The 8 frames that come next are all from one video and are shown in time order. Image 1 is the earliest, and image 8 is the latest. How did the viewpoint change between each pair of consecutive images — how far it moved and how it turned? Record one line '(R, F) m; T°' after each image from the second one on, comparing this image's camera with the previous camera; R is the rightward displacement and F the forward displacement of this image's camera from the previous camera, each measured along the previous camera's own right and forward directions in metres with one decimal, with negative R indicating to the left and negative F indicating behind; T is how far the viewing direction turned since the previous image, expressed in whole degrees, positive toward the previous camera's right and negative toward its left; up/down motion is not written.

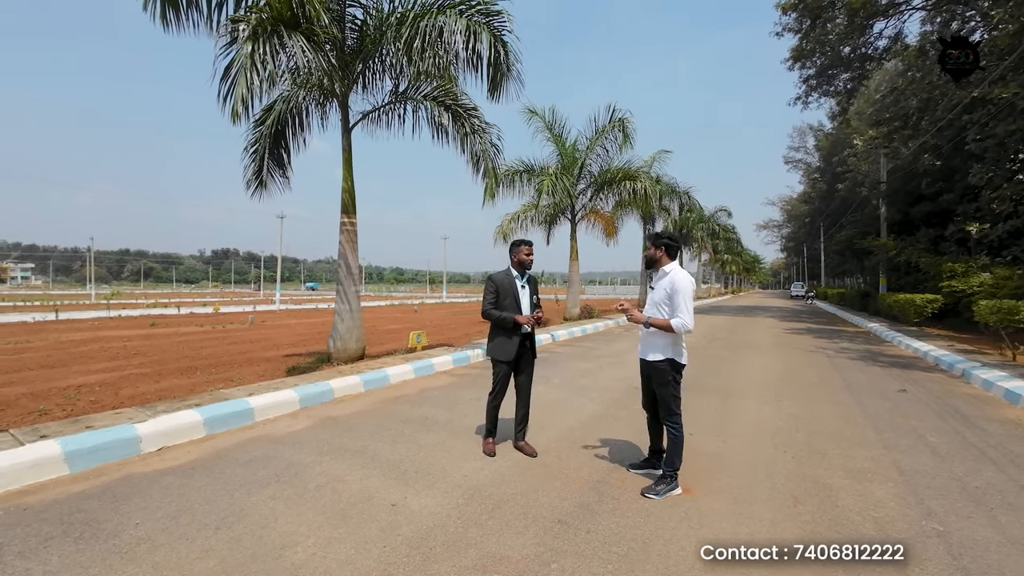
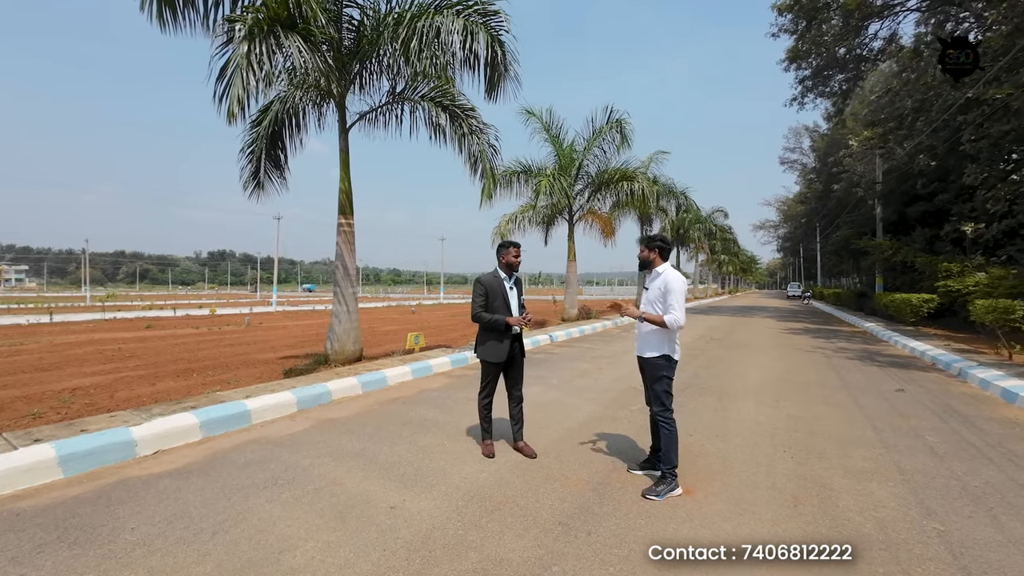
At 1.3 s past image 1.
(0.0, 0.0) m; 0°
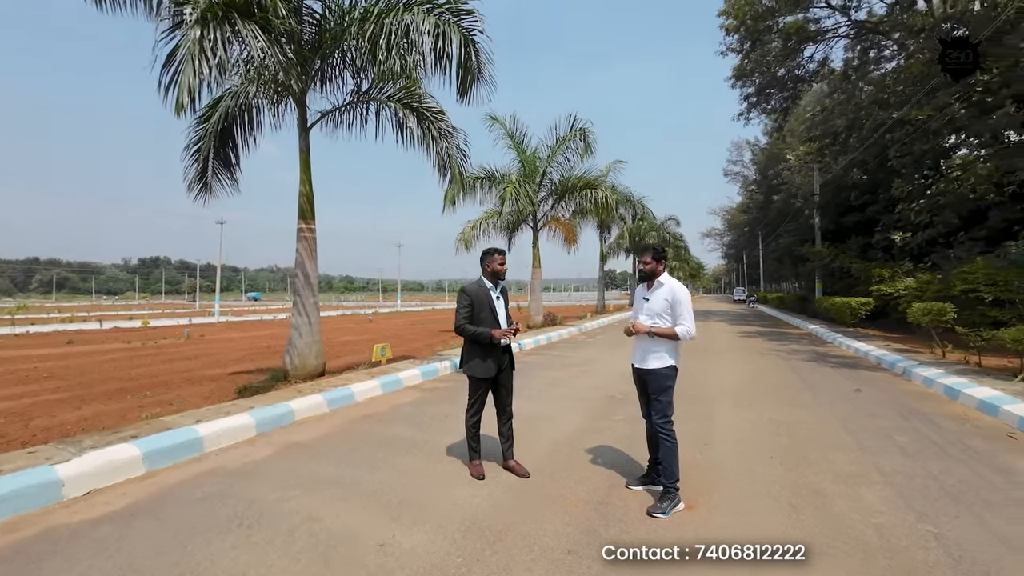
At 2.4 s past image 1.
(-0.3, +0.3) m; +6°
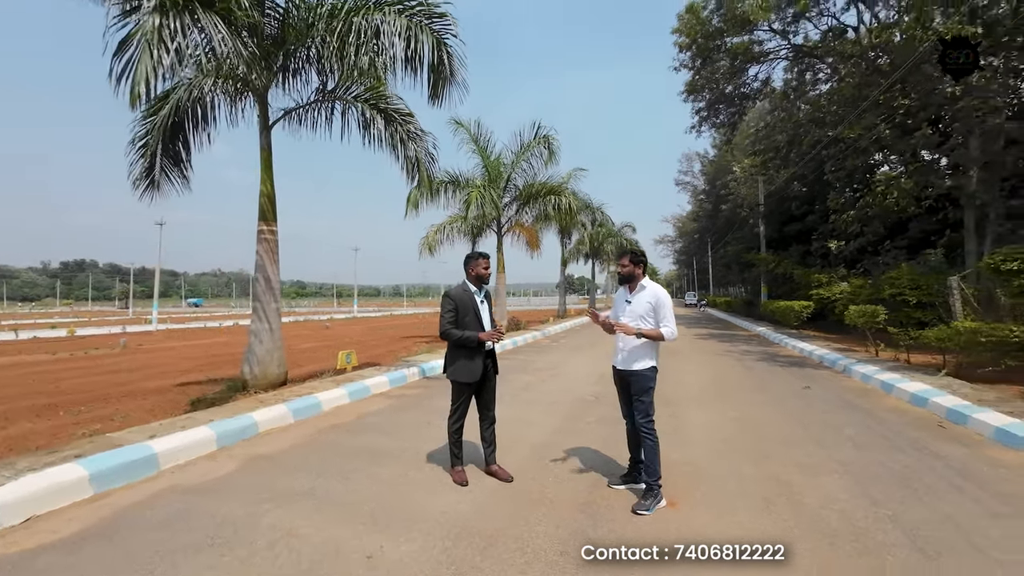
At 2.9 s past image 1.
(-0.3, 0.0) m; +5°
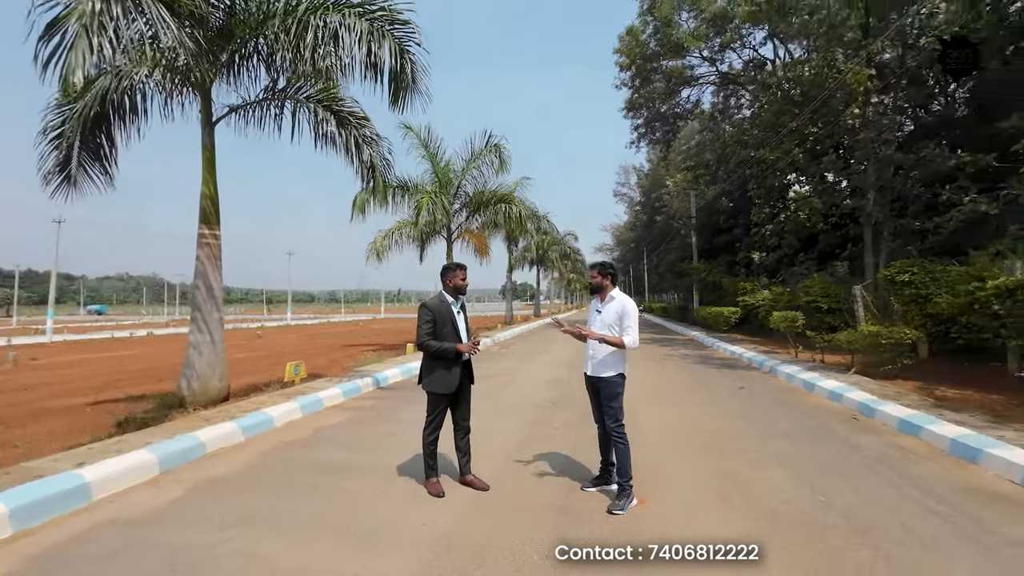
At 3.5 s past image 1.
(-0.4, -0.1) m; +8°
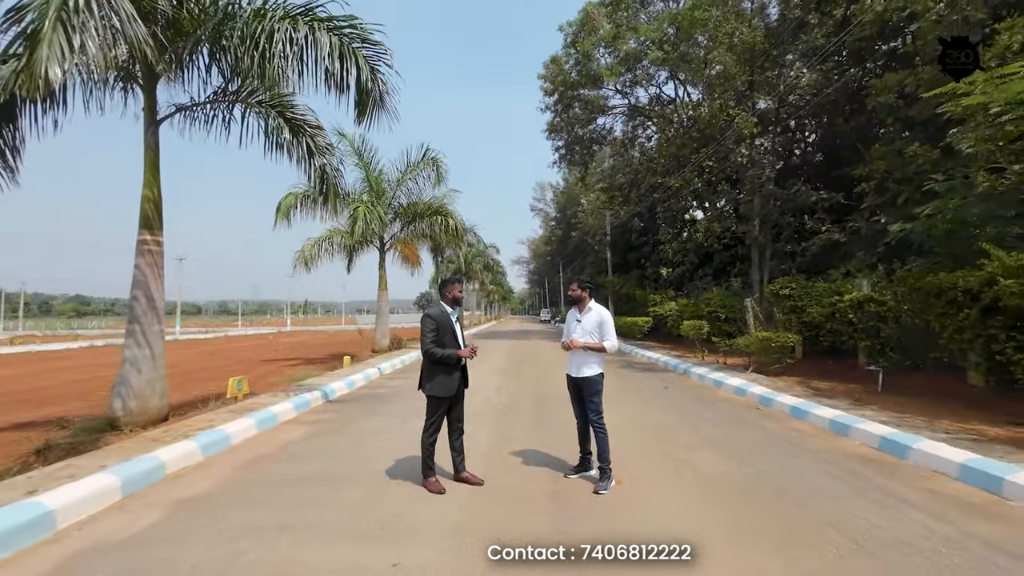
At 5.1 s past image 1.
(-0.9, -0.5) m; +11°
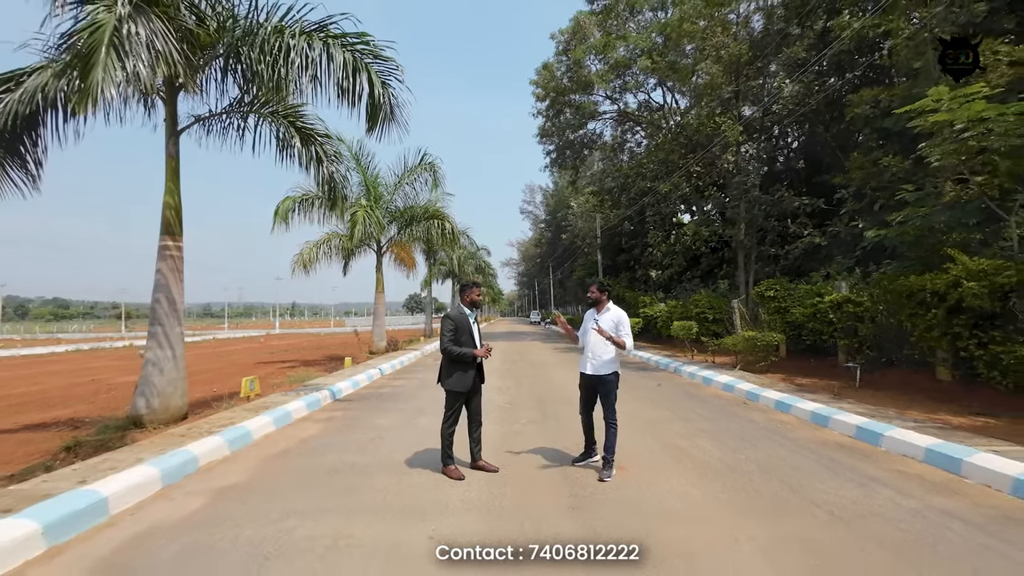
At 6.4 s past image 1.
(-0.3, -0.5) m; +2°
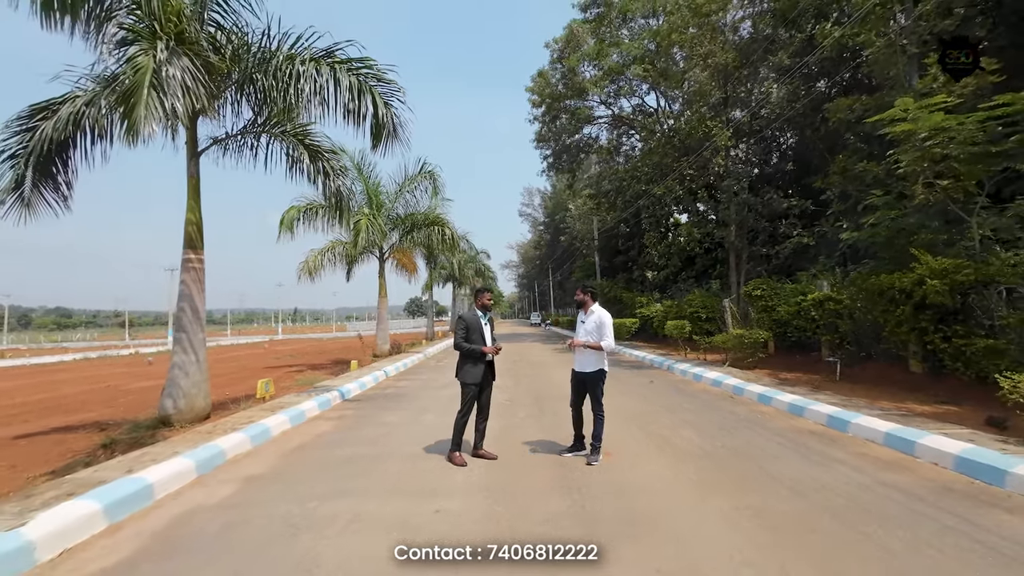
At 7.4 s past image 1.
(+0.1, -0.6) m; 0°
